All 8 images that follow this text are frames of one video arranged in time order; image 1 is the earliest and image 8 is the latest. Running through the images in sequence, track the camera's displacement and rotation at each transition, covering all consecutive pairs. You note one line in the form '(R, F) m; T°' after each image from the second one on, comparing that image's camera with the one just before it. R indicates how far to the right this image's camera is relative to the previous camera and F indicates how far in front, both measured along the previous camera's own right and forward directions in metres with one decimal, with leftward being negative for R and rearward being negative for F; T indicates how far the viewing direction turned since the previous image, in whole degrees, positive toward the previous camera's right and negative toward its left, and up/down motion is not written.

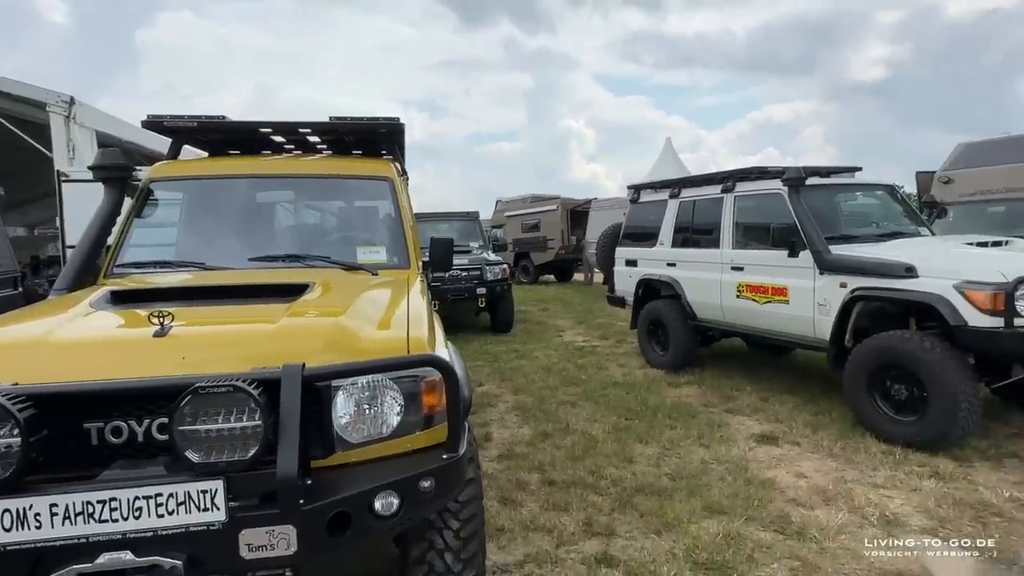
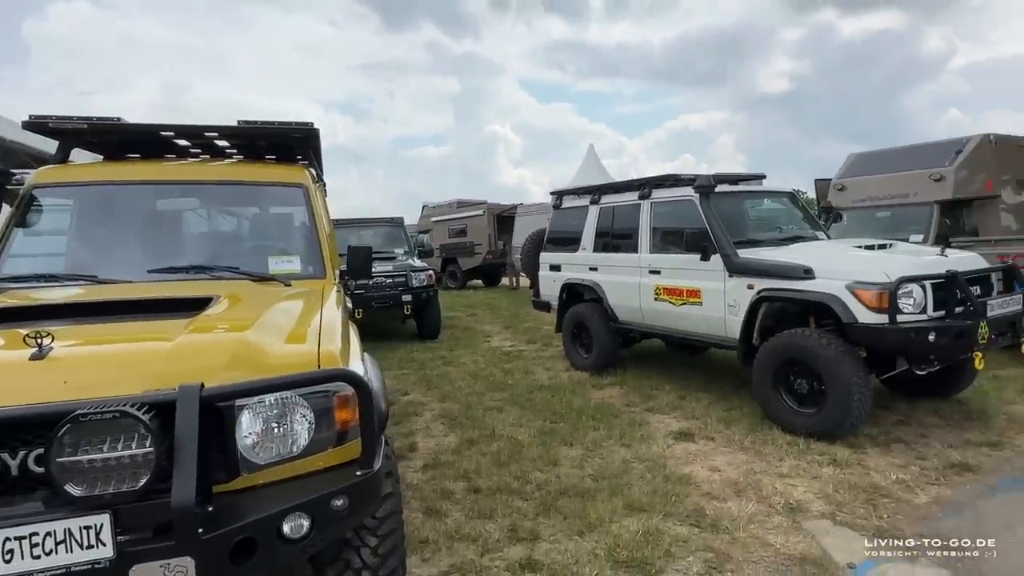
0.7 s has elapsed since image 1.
(+0.1, 0.0) m; +7°
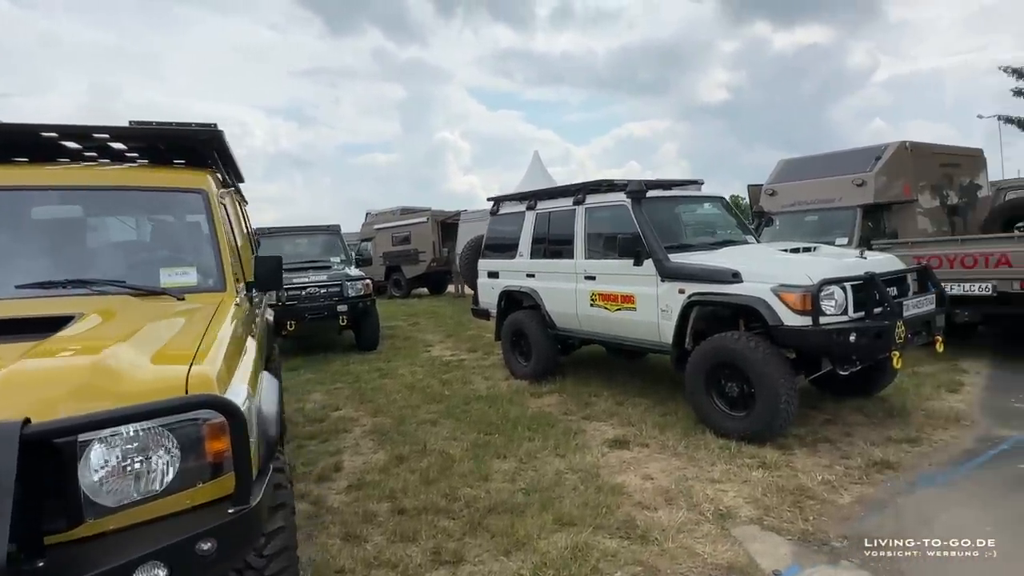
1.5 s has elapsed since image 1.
(+0.2, +0.1) m; +5°
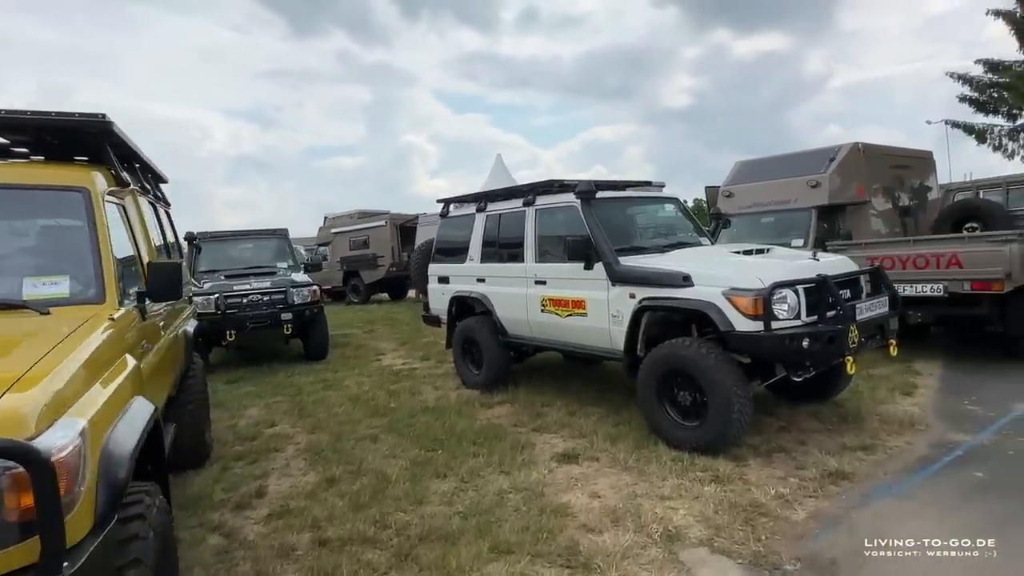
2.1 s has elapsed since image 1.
(+0.2, +0.3) m; +3°
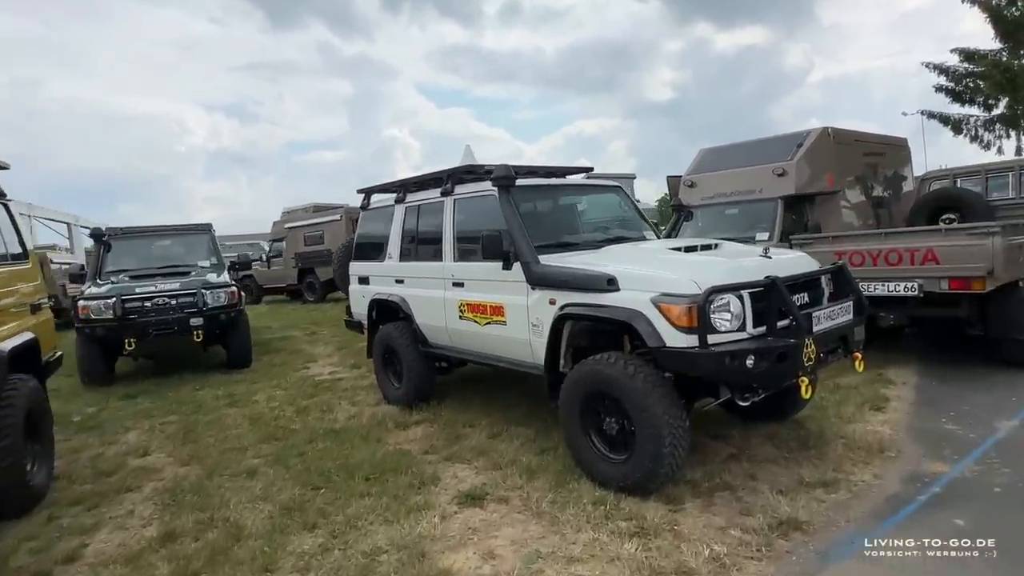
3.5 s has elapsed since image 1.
(+0.6, +0.8) m; +2°
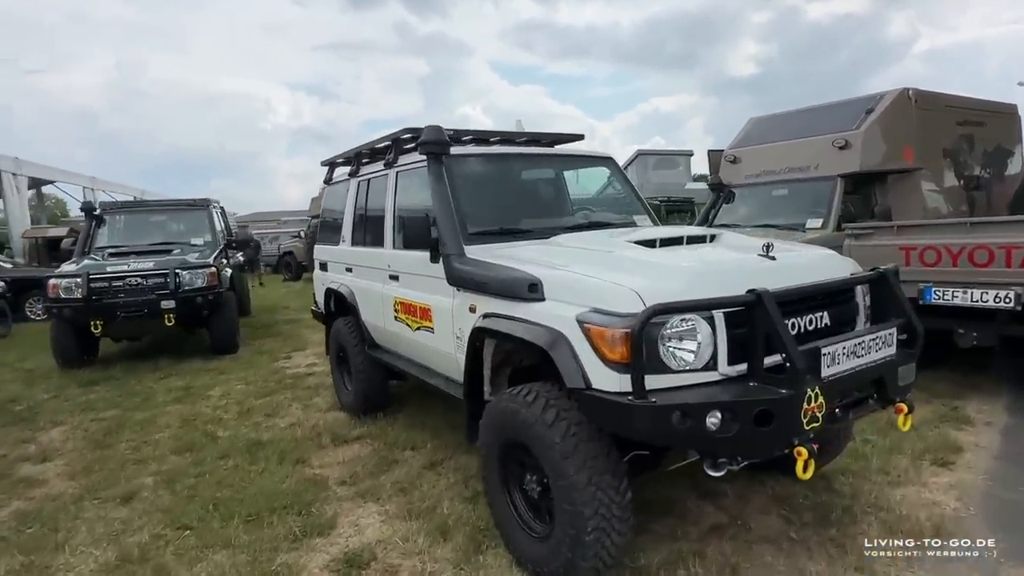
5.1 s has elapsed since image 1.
(+0.9, +1.1) m; -7°
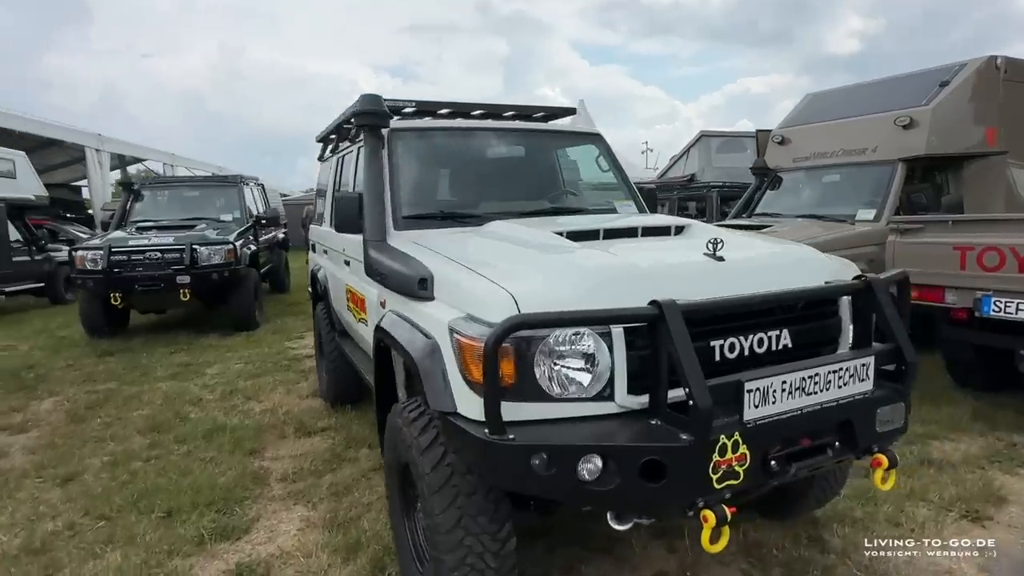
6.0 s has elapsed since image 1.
(+0.7, +0.5) m; -7°
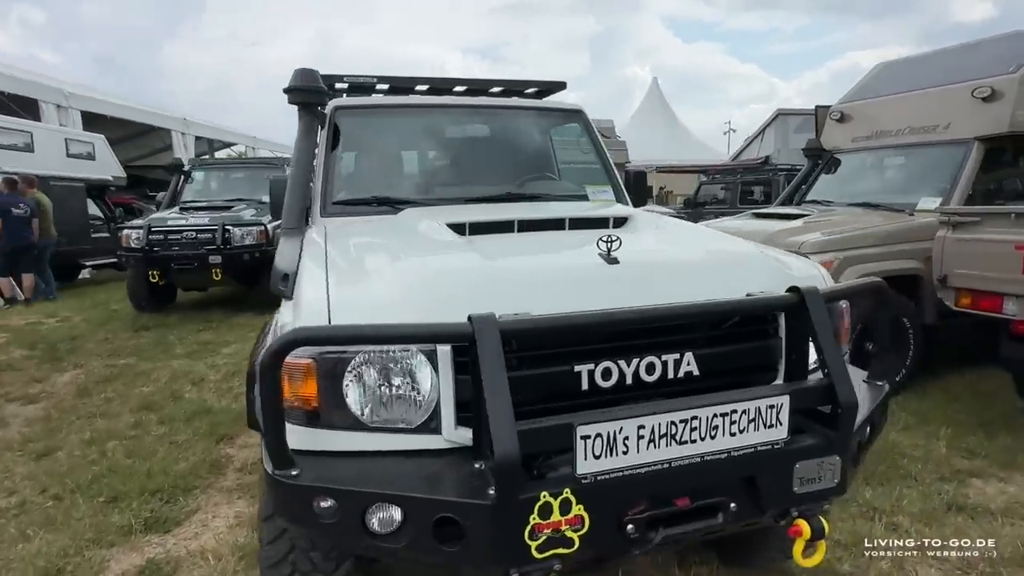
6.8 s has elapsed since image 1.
(+0.7, +0.4) m; -8°
